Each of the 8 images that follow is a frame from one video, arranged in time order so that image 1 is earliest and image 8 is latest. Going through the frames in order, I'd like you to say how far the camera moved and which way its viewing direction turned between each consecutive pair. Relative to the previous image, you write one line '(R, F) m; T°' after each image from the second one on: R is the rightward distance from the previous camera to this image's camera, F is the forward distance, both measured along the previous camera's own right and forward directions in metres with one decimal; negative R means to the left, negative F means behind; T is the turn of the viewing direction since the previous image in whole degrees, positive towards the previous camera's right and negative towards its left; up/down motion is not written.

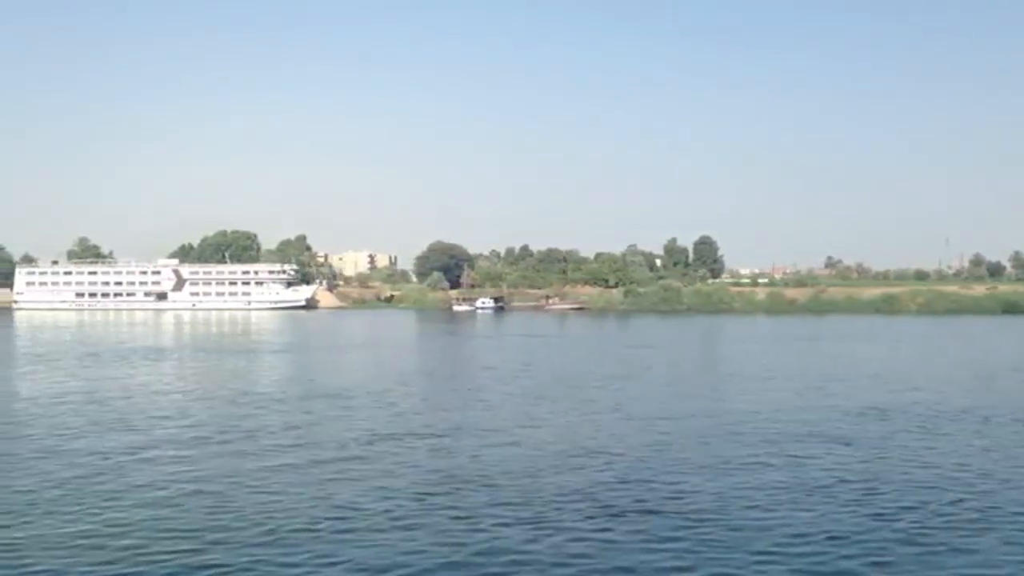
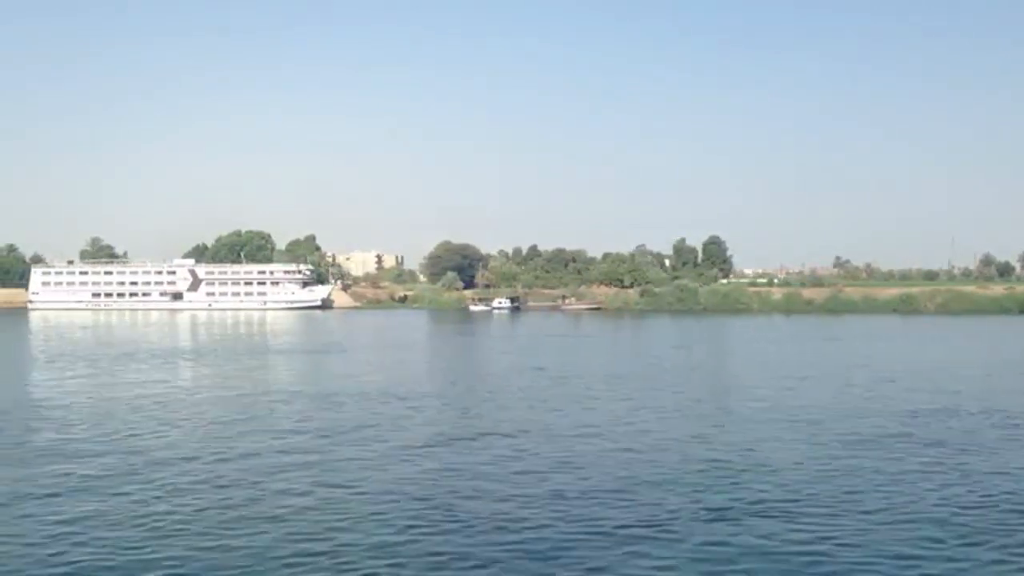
(-0.6, +0.1) m; 0°
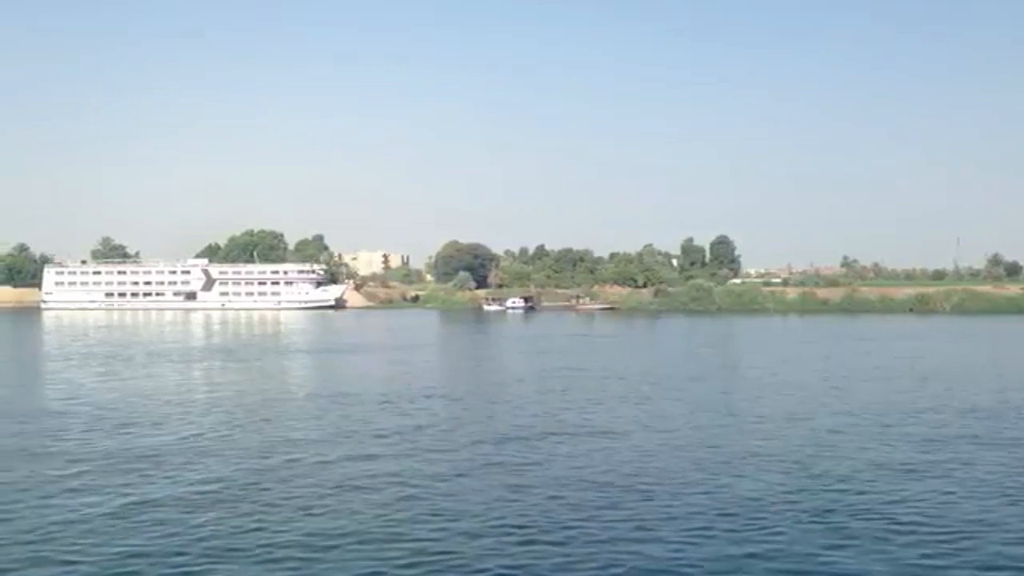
(-0.5, +0.1) m; 0°
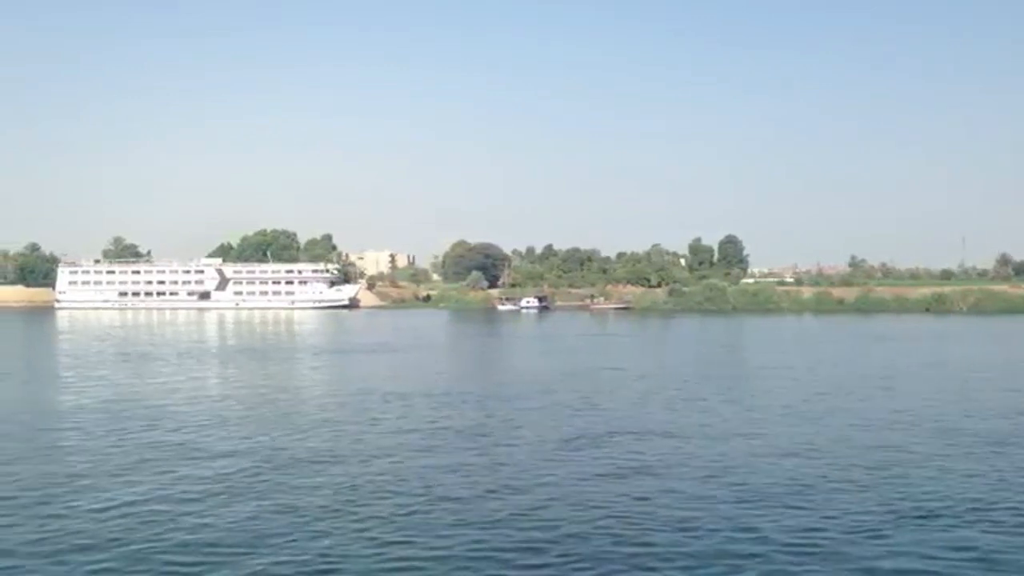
(-0.5, +0.1) m; 0°
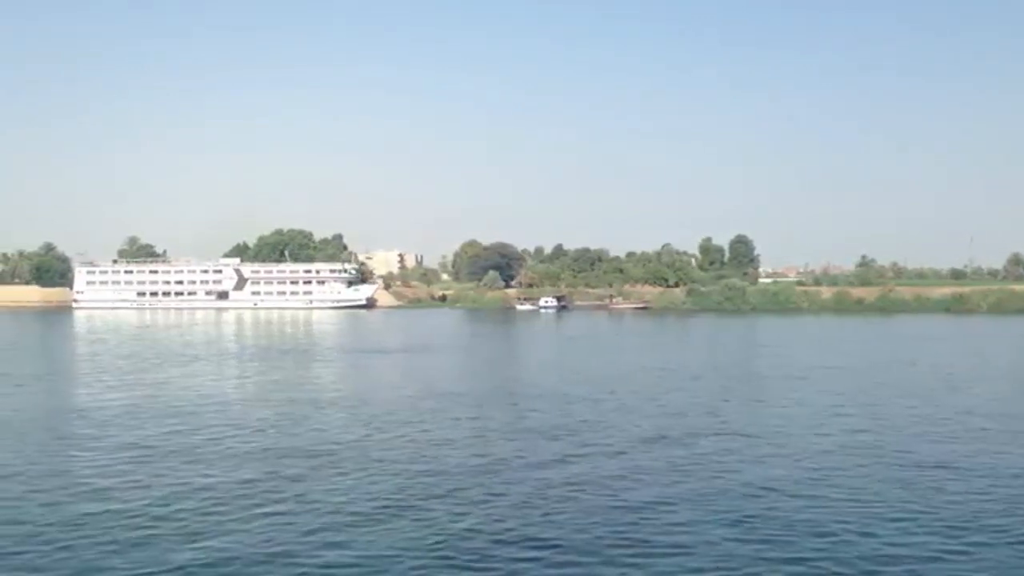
(-0.6, +0.1) m; 0°
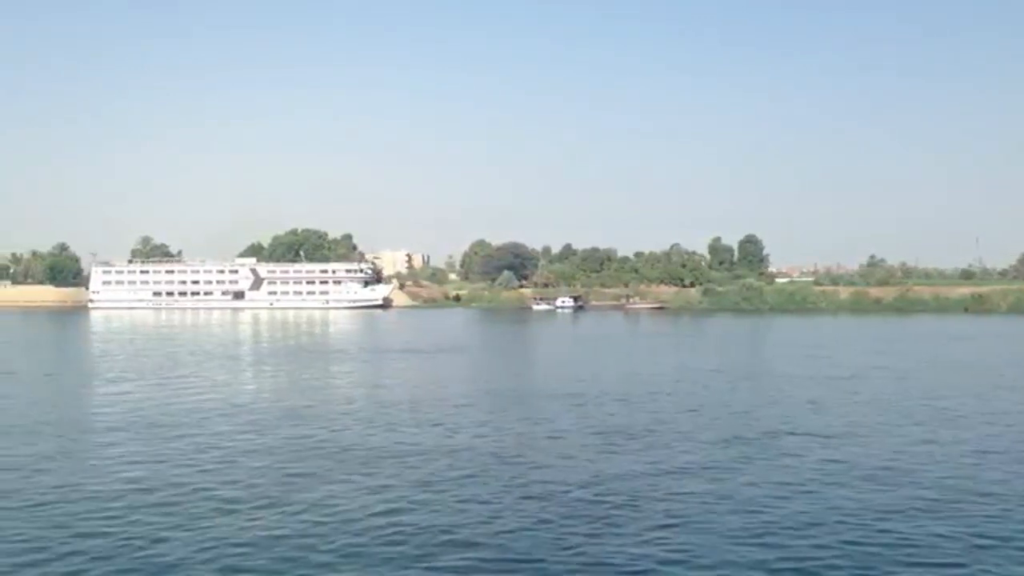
(-0.6, +0.1) m; 0°
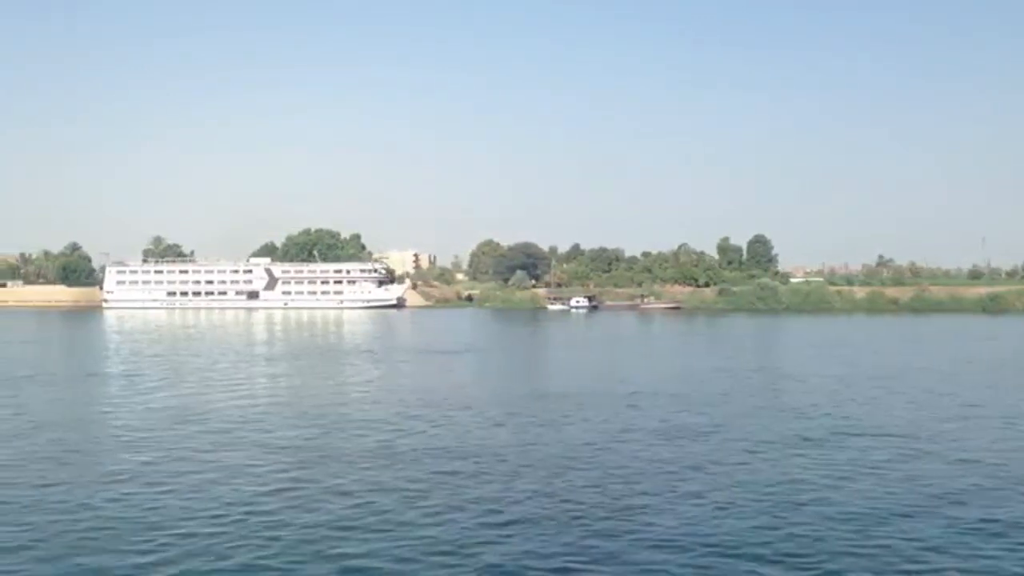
(-0.4, +0.1) m; 0°
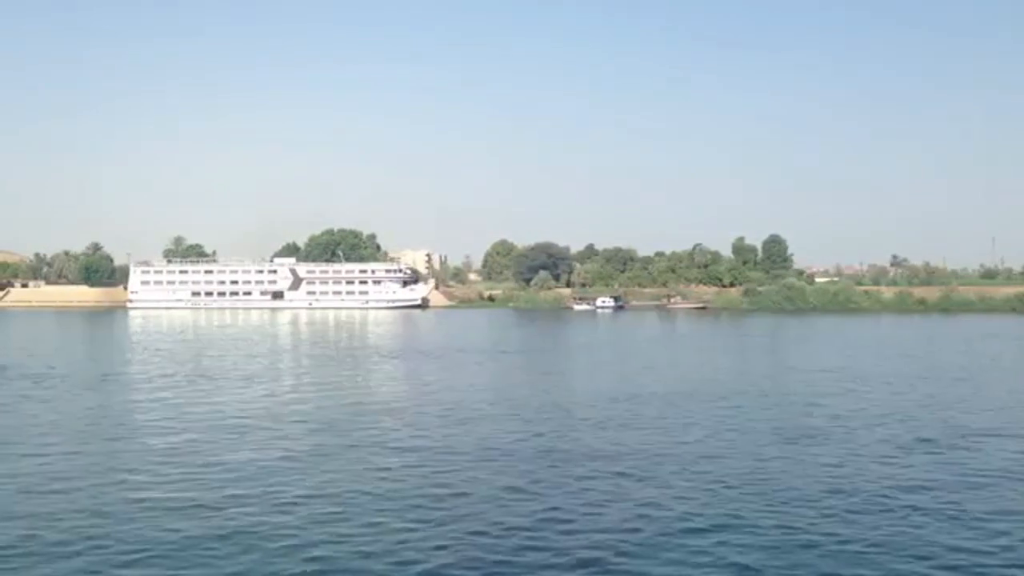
(-0.8, +0.2) m; 0°
